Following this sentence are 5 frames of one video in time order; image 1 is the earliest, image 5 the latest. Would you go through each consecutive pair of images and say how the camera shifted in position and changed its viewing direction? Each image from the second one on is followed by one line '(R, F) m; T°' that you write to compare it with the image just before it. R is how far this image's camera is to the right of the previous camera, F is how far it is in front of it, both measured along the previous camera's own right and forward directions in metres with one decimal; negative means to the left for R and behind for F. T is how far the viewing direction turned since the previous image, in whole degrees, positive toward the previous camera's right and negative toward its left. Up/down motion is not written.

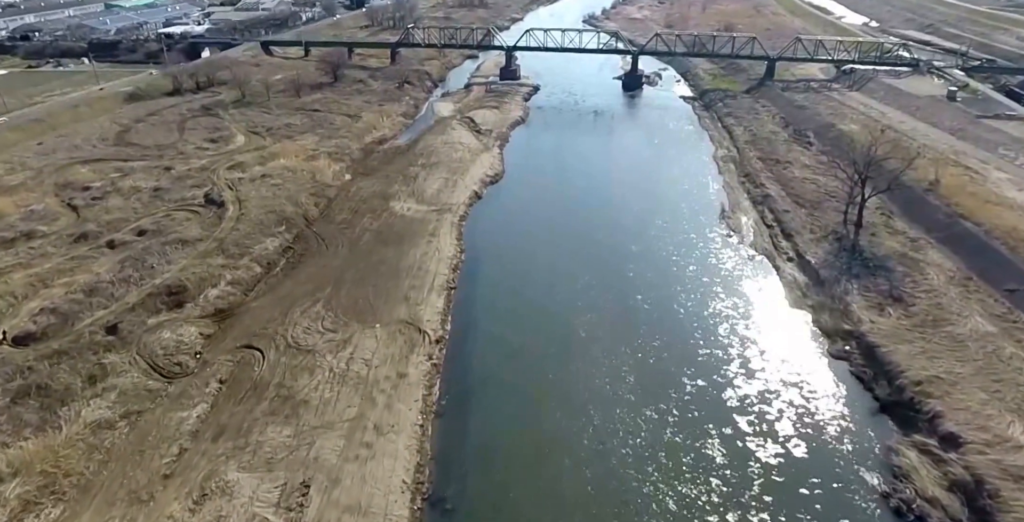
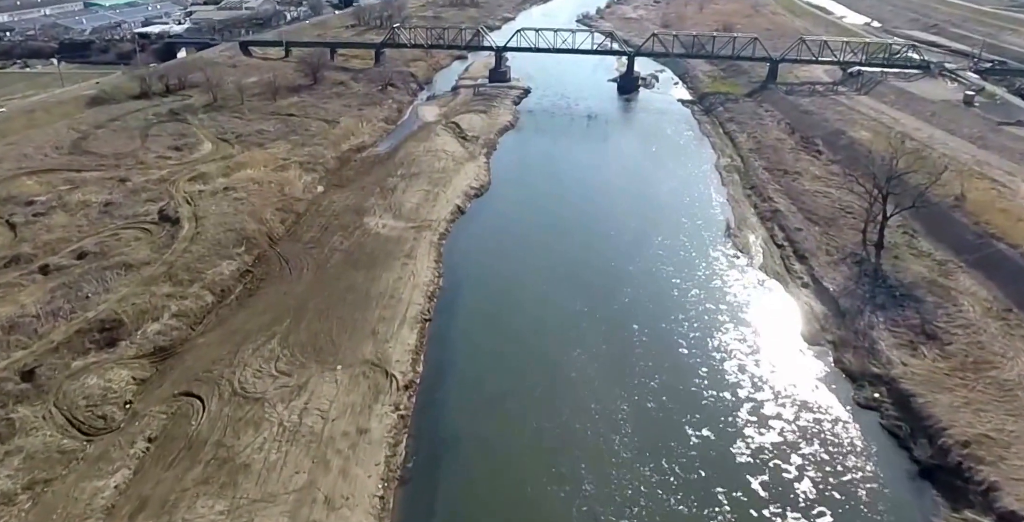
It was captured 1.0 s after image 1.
(+0.3, +1.7) m; 0°
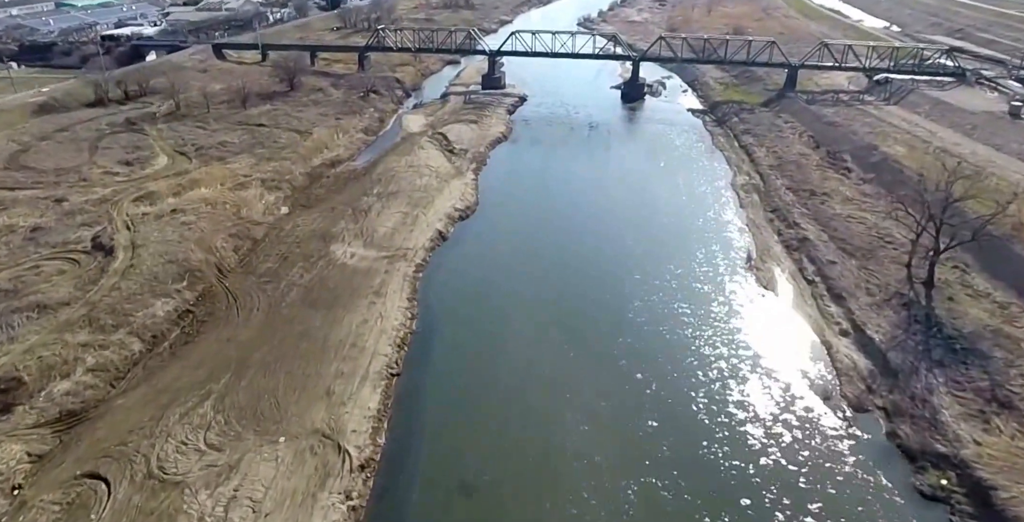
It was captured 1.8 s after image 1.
(+0.3, +2.2) m; 0°
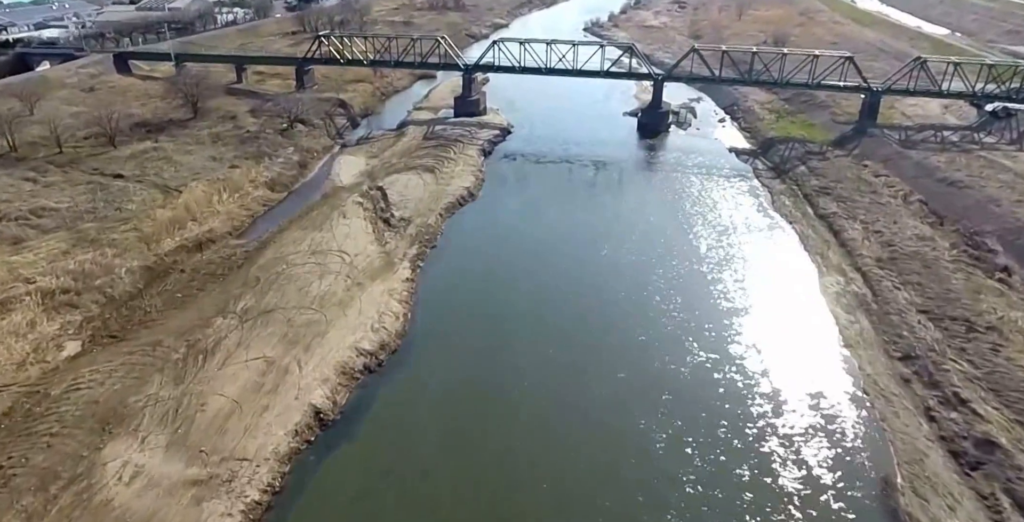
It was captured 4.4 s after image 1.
(+1.0, +7.3) m; -1°
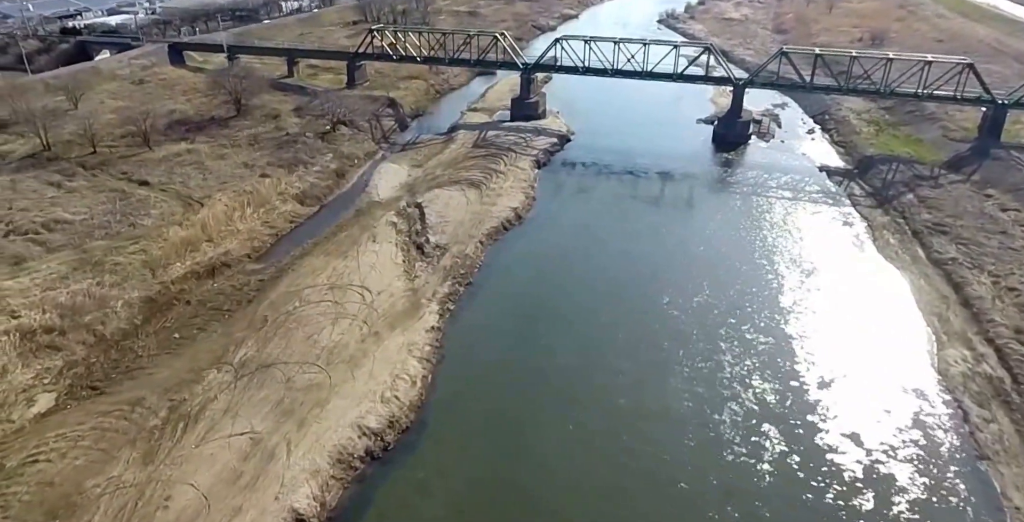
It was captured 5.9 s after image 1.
(+0.2, +1.9) m; -6°
